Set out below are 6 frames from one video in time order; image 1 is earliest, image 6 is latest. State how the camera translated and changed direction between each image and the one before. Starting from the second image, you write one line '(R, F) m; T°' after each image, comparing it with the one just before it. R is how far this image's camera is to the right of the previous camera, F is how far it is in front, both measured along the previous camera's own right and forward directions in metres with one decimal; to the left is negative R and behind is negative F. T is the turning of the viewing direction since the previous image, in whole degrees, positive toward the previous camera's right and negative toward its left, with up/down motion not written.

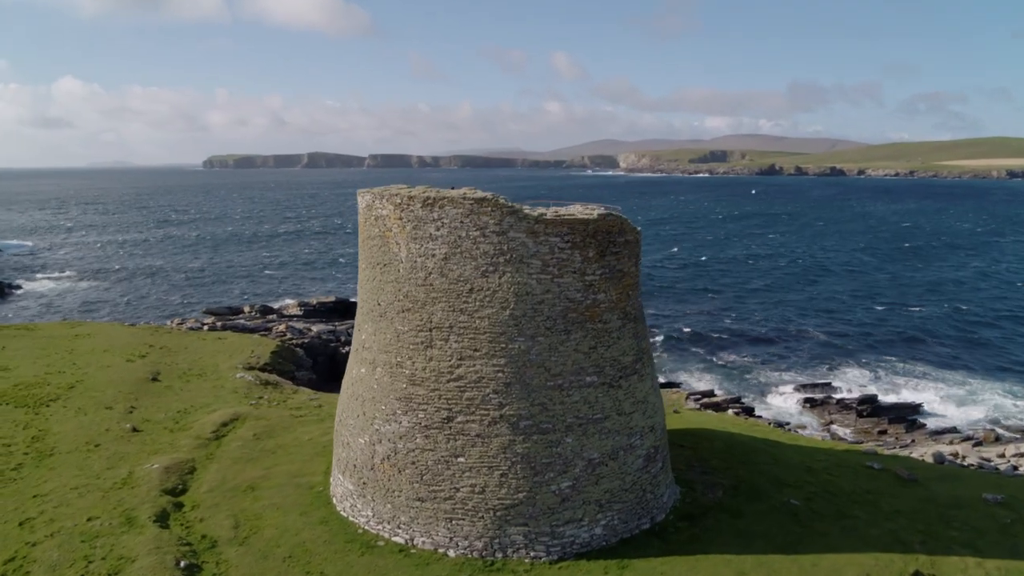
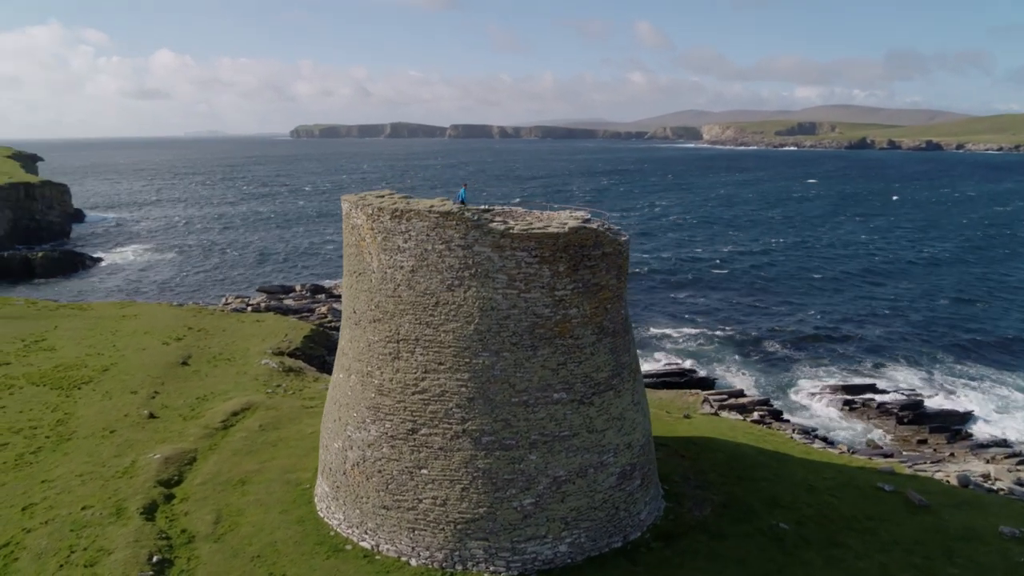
(+2.4, +0.4) m; -6°
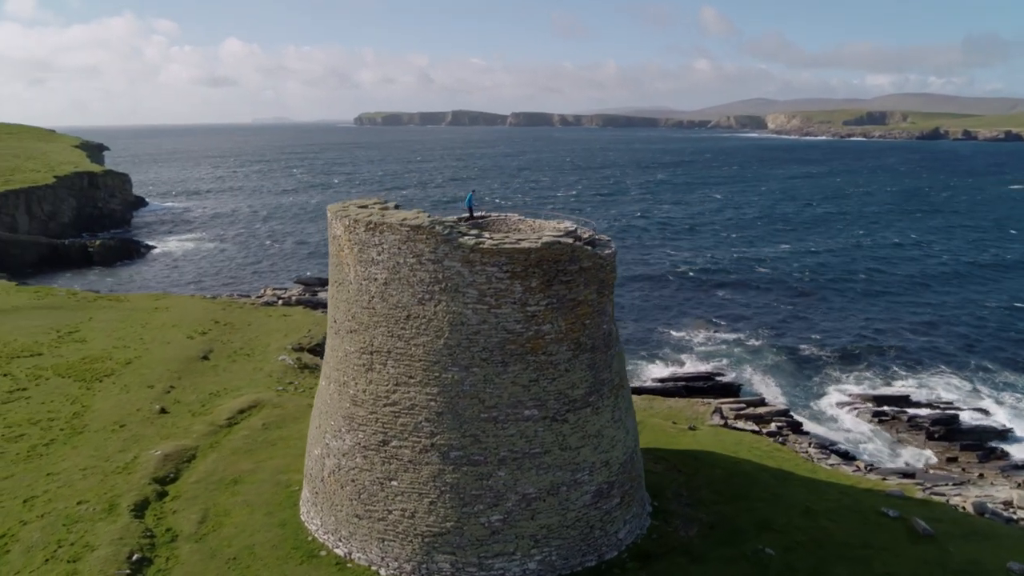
(+1.8, +0.3) m; -5°
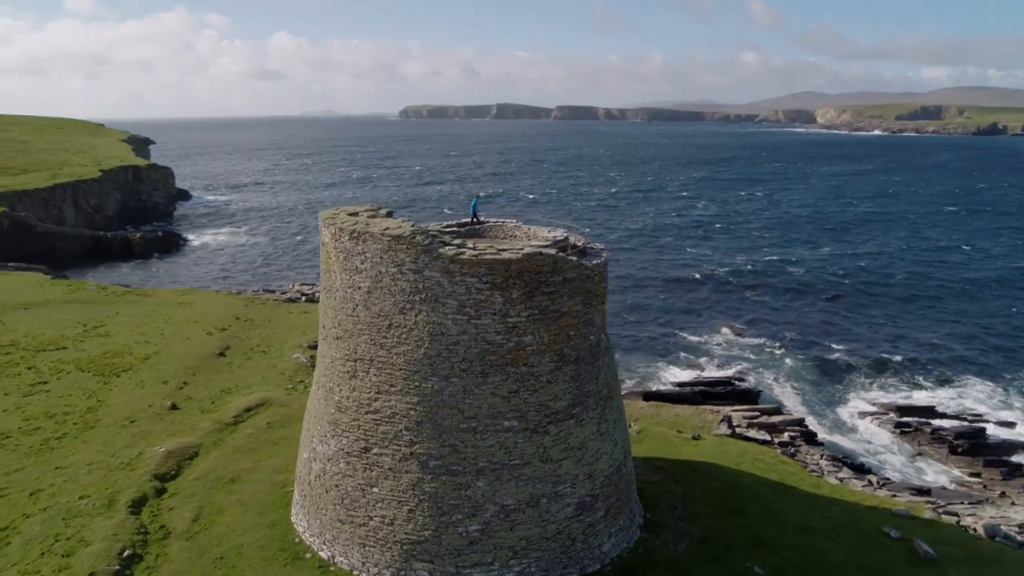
(+1.3, +0.1) m; -3°
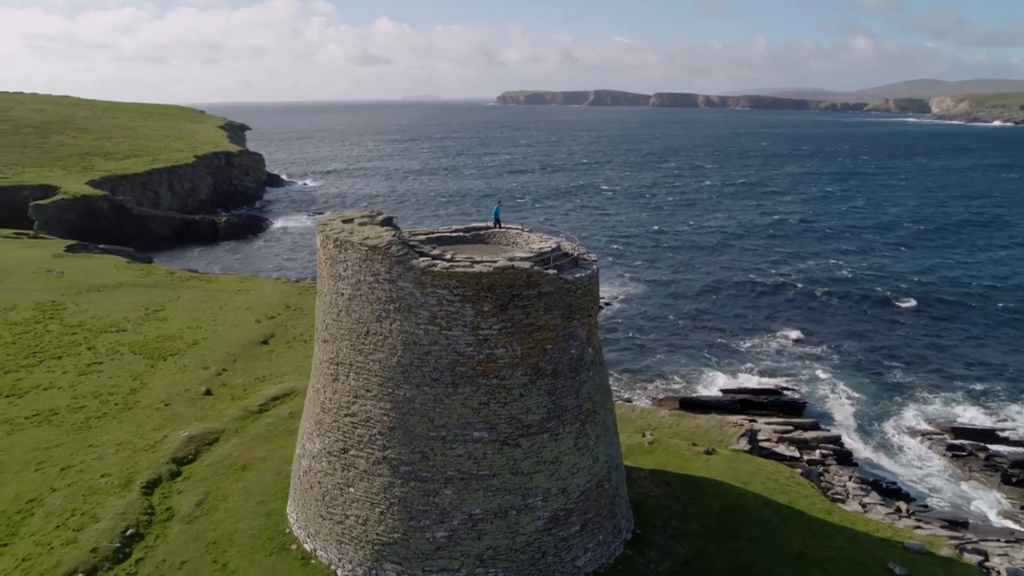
(+2.5, +0.1) m; -7°
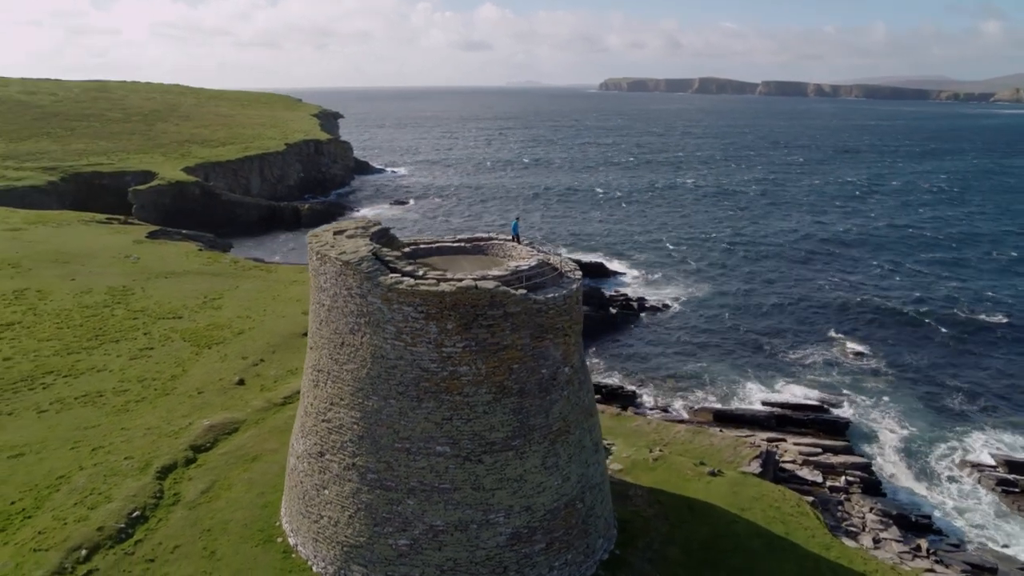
(+2.7, 0.0) m; -8°
